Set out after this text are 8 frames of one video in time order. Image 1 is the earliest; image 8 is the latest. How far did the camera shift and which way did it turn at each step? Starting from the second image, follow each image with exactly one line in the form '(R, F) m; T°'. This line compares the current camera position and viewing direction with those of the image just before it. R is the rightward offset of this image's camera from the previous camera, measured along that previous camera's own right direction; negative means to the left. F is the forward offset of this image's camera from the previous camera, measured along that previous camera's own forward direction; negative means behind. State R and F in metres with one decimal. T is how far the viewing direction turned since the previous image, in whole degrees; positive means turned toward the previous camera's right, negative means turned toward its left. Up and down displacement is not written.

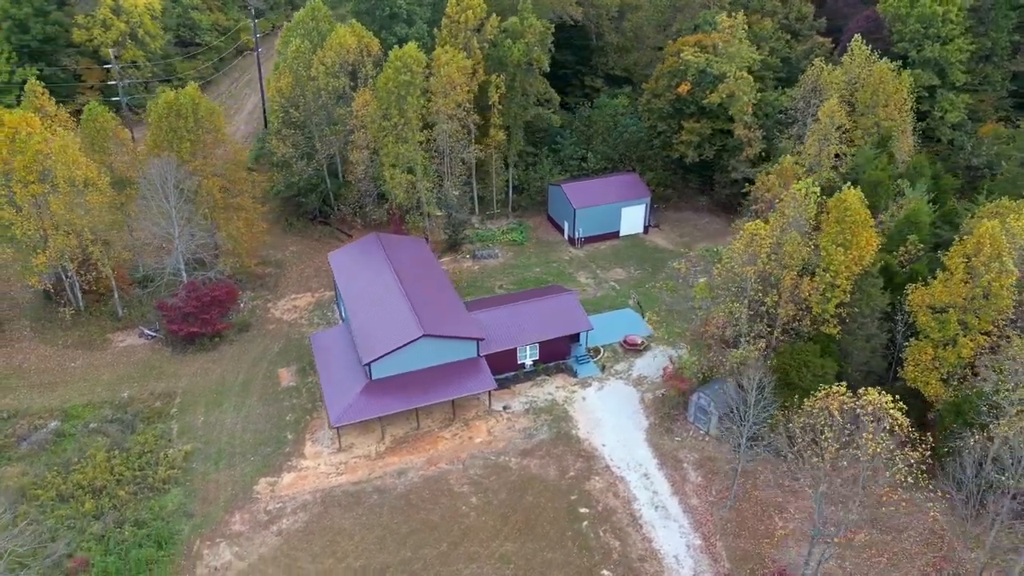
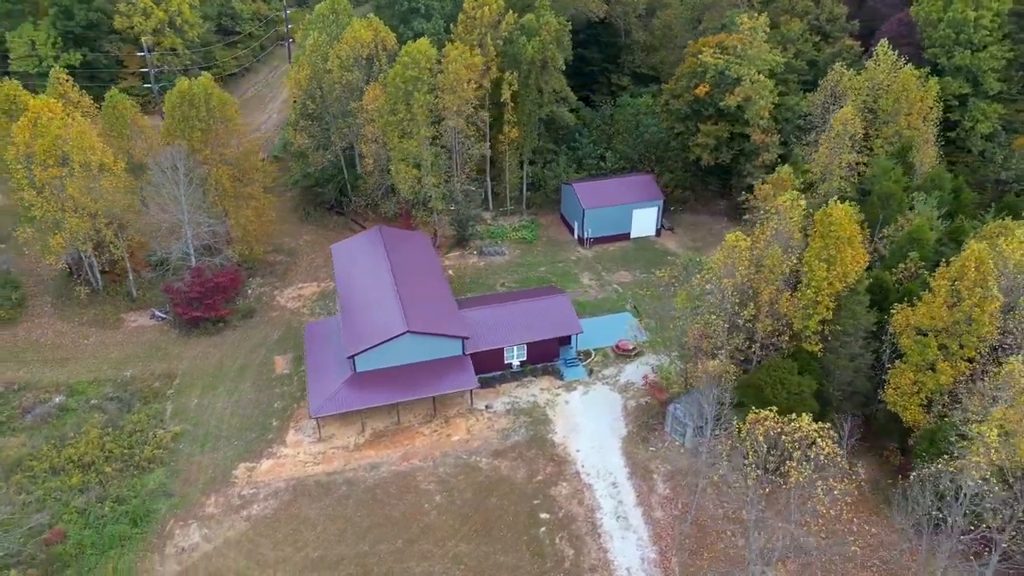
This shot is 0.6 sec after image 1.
(+2.7, +0.1) m; -4°
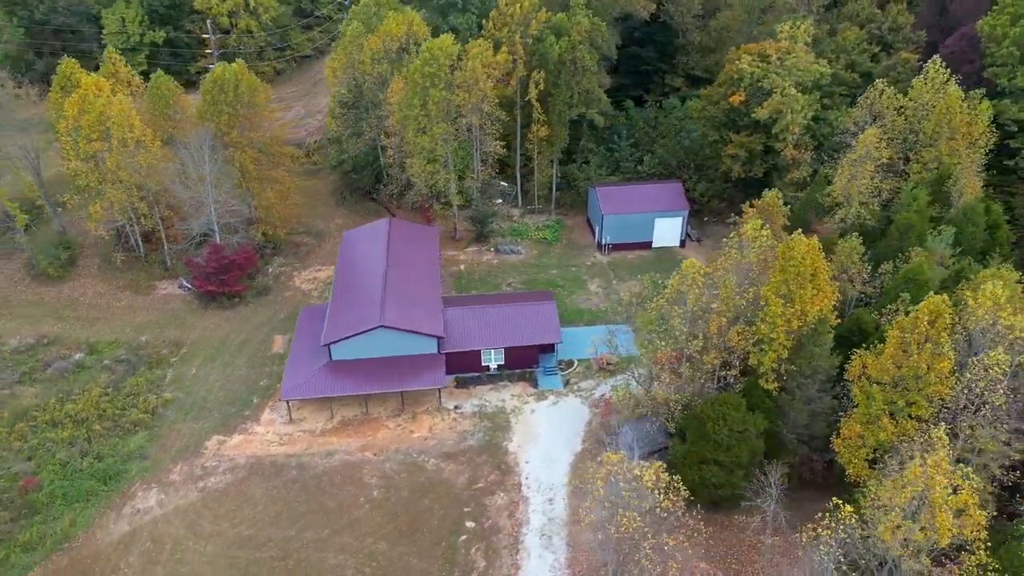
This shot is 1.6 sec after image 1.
(+5.1, +0.4) m; -8°
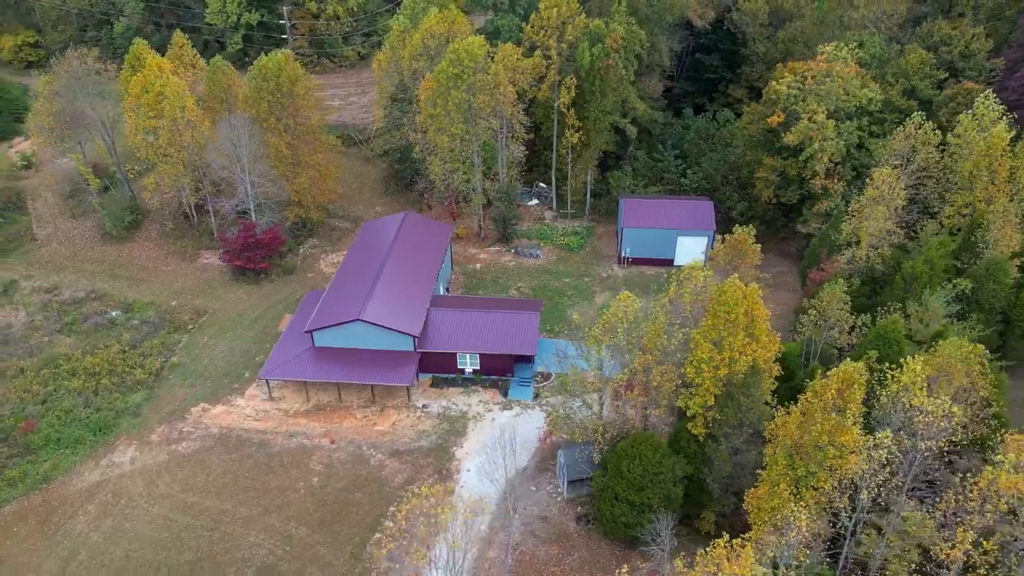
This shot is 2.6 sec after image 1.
(+5.9, +0.3) m; -9°
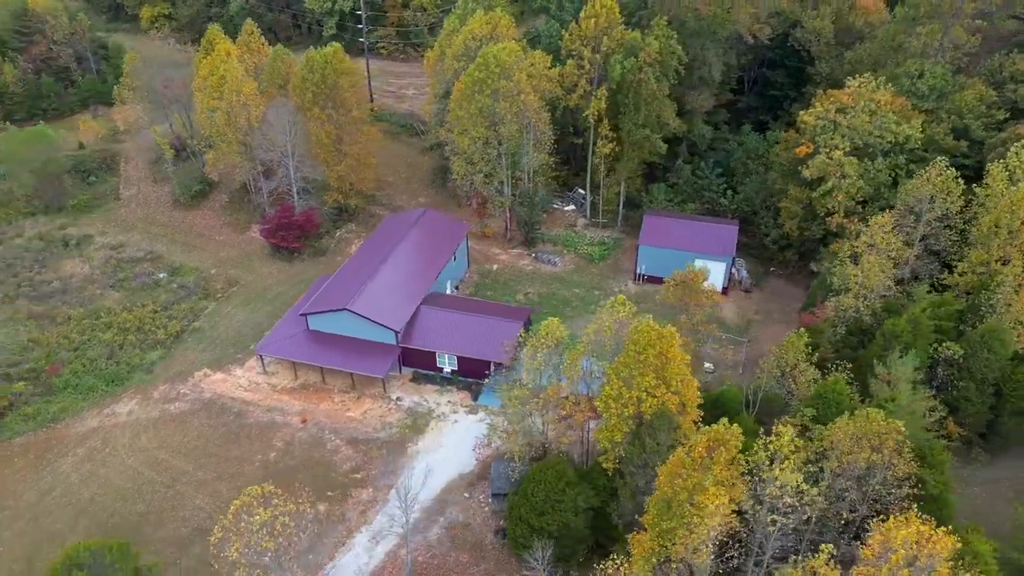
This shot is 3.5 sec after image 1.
(+5.9, 0.0) m; -9°
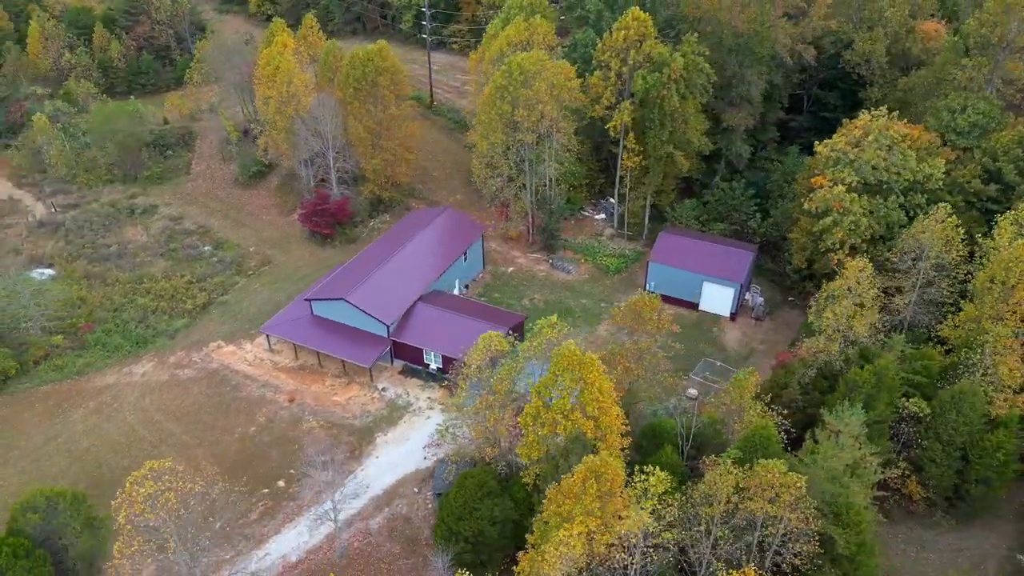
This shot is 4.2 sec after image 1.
(+5.1, -0.3) m; -8°
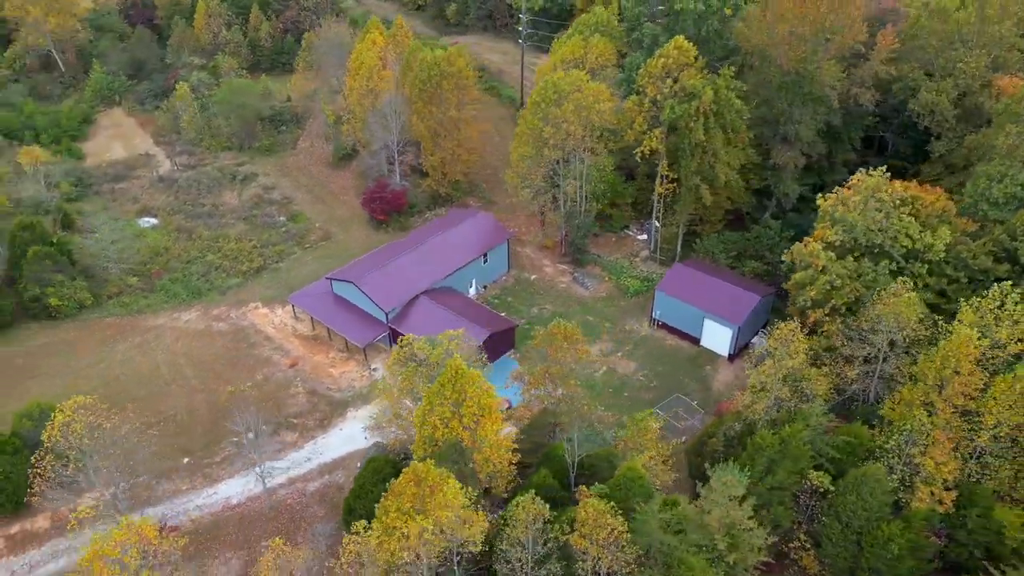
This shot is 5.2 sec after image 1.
(+8.1, -0.9) m; -12°
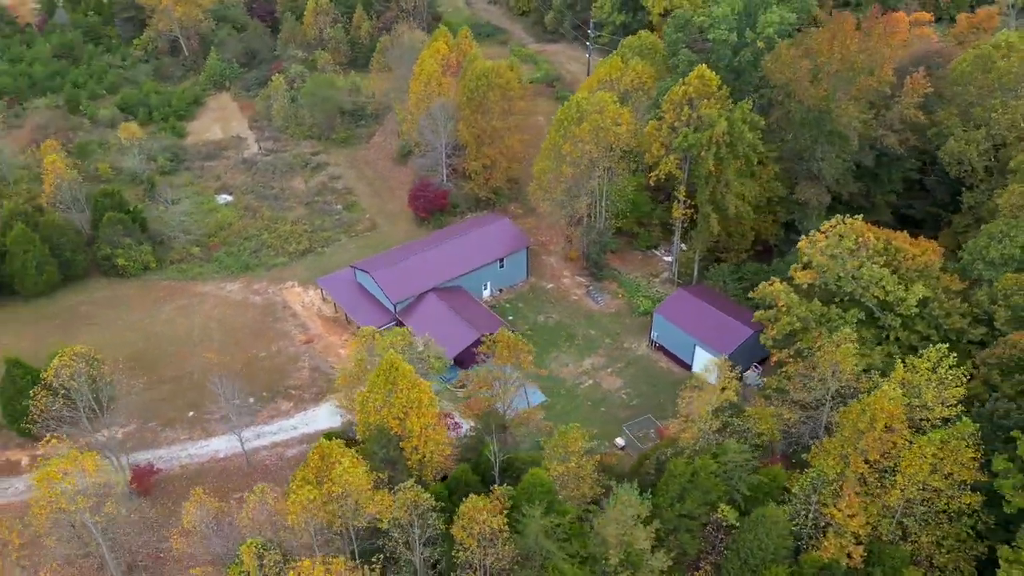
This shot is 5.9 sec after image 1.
(+6.1, -1.4) m; -9°
